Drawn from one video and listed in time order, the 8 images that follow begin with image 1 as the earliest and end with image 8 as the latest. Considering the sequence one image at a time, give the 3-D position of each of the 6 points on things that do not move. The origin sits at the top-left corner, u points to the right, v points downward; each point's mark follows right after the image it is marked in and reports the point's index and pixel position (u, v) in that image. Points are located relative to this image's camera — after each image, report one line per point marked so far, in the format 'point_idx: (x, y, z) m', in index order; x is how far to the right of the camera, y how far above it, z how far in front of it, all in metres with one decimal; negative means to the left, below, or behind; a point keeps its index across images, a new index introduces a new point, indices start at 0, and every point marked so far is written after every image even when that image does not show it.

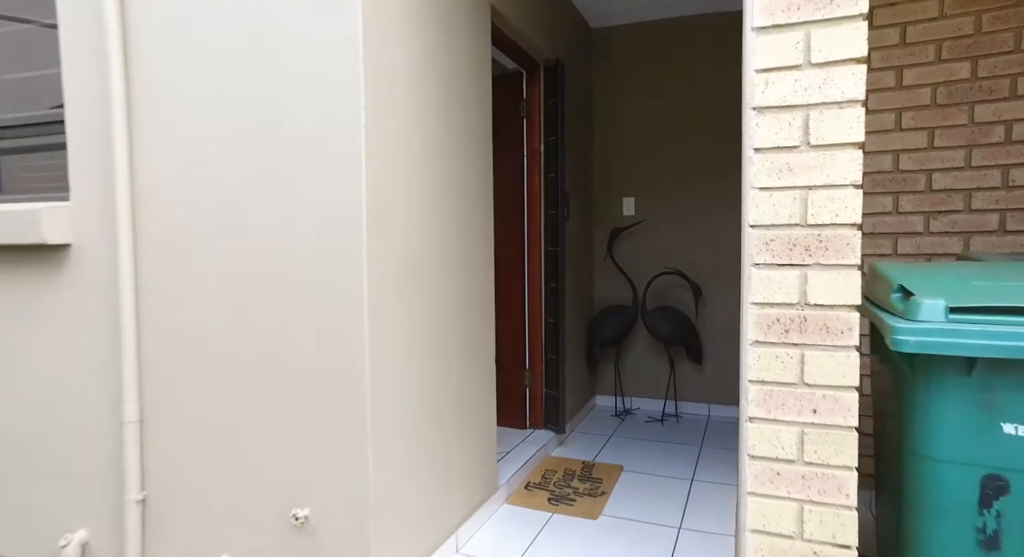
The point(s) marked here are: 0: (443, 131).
0: (-0.2, +0.6, +2.4) m
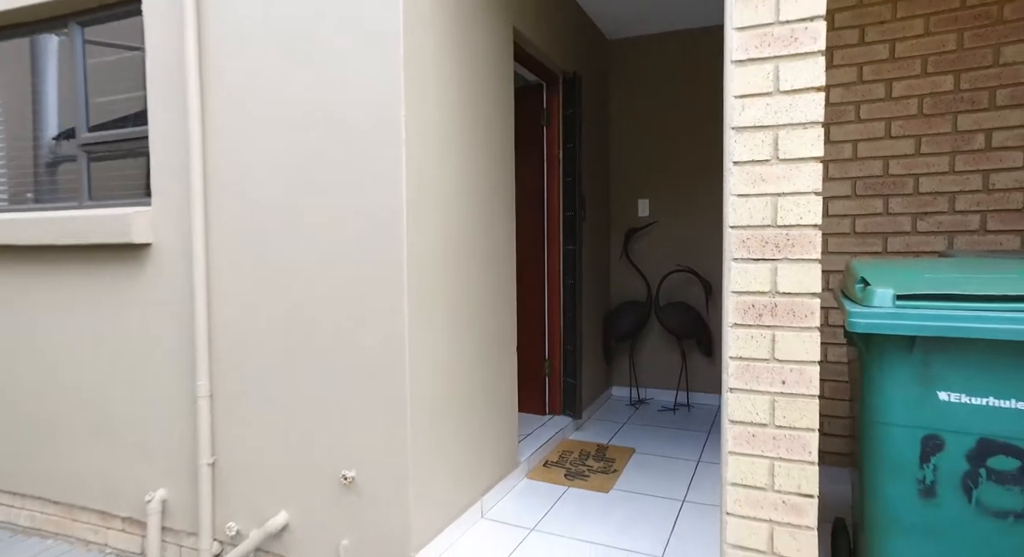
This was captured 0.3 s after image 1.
0: (-0.2, +0.6, +2.7) m
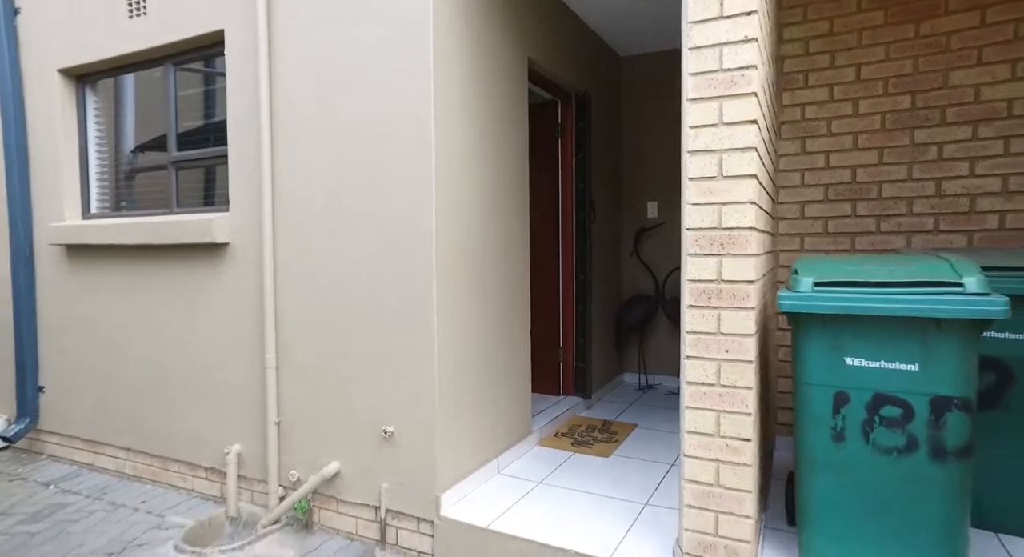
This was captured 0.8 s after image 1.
0: (-0.1, +0.6, +3.2) m
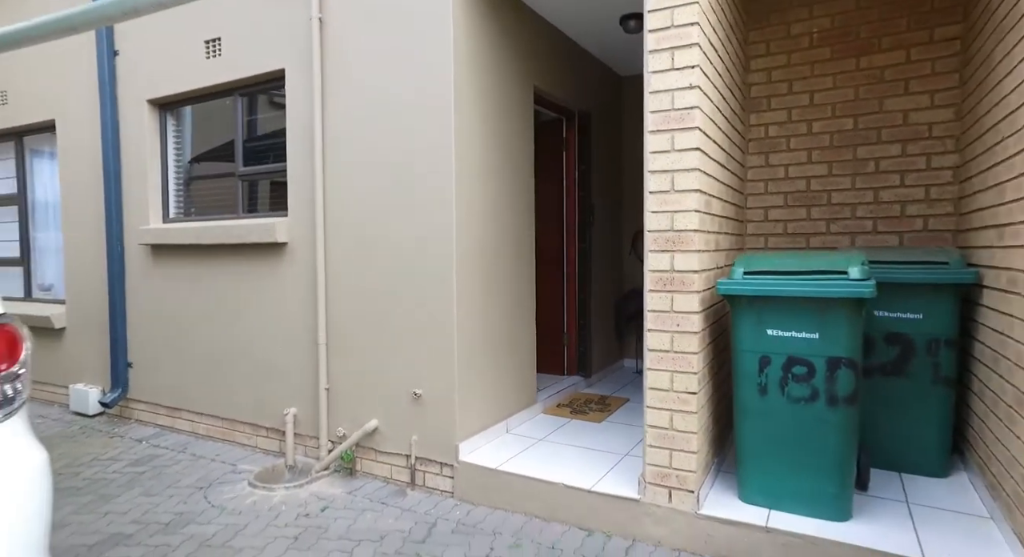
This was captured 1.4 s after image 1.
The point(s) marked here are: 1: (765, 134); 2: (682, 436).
0: (-0.1, +0.7, +3.9) m
1: (+1.7, +0.9, +3.9) m
2: (+0.8, -0.7, +2.7) m
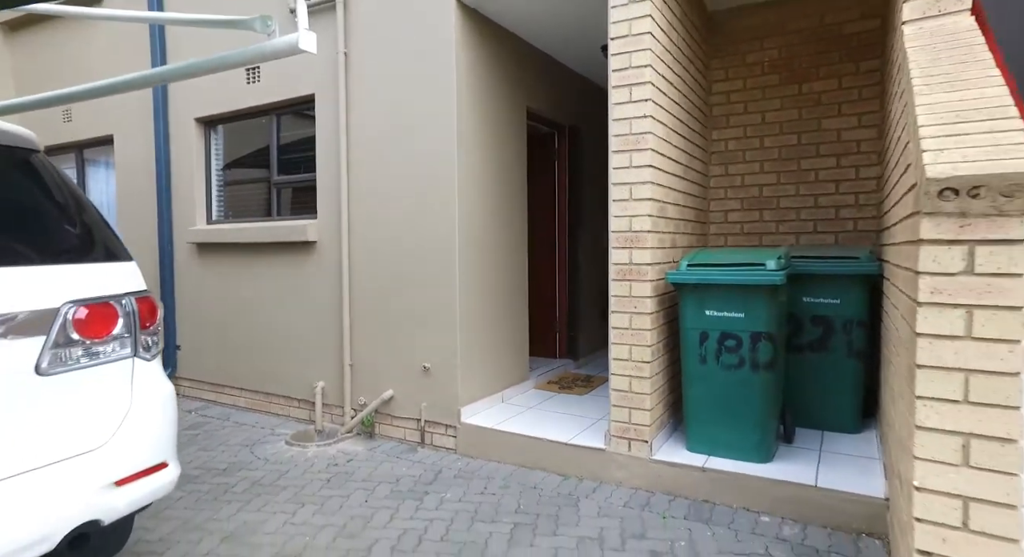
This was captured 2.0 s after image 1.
0: (-0.1, +0.7, +4.5) m
1: (+1.6, +1.0, +4.6) m
2: (+0.7, -0.7, +3.4) m
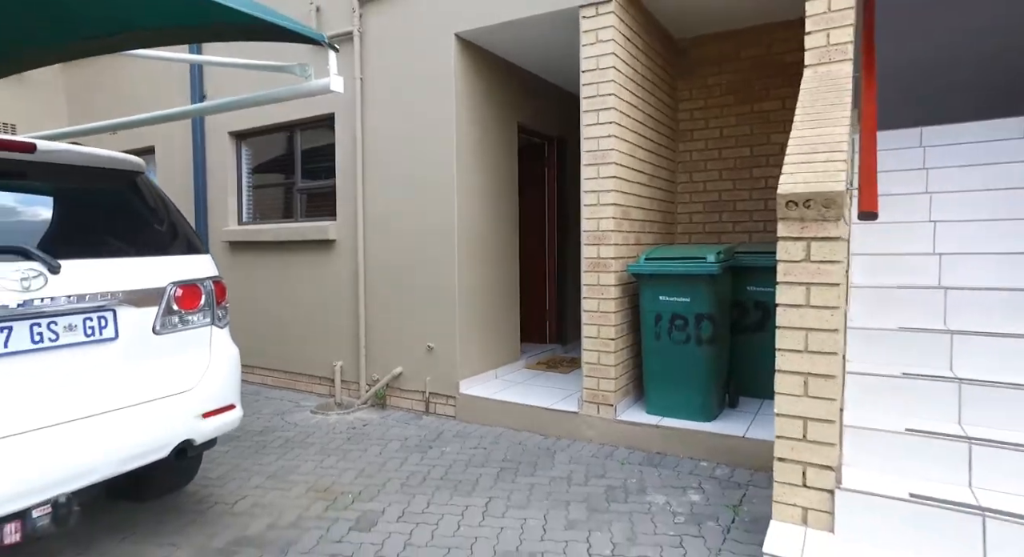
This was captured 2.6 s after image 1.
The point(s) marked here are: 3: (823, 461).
0: (-0.2, +0.8, +5.3) m
1: (+1.5, +1.1, +5.3) m
2: (+0.6, -0.6, +4.1) m
3: (+1.2, -0.7, +2.3) m
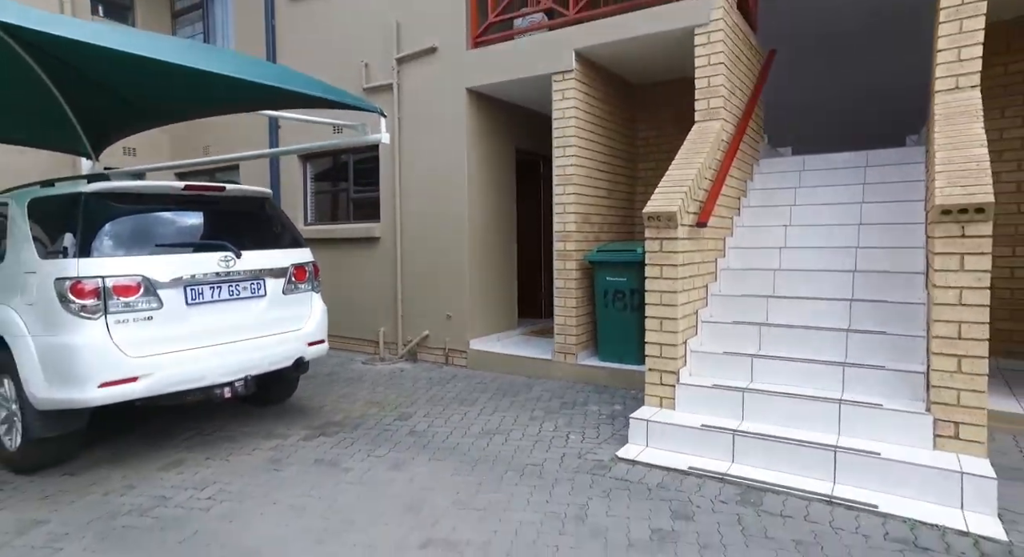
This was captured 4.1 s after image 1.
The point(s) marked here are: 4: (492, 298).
0: (-0.2, +0.9, +7.0) m
1: (+1.5, +1.2, +6.9) m
2: (+0.6, -0.5, +5.8) m
3: (+1.0, -0.6, +4.0) m
4: (-0.3, -0.2, +6.9) m
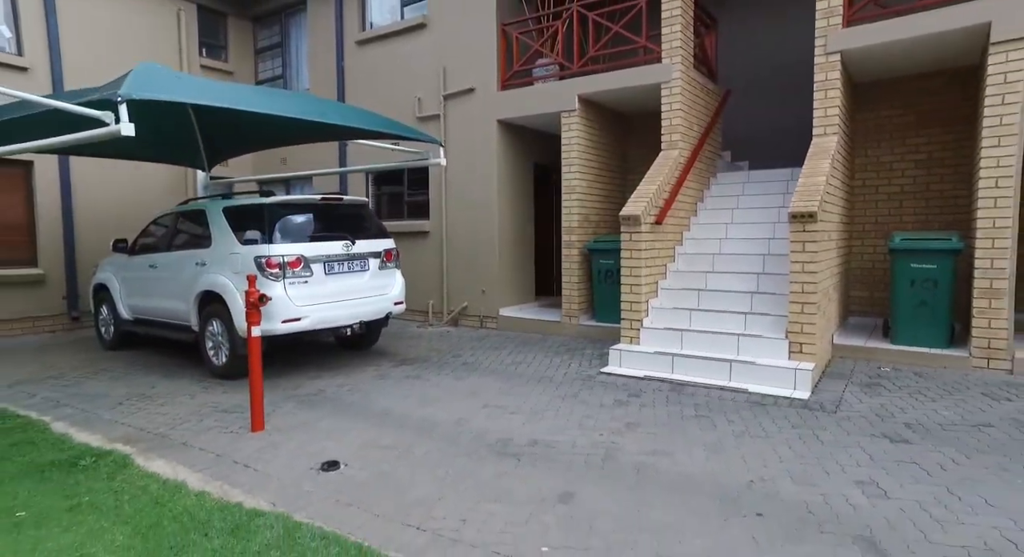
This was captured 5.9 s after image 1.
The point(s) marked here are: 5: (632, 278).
0: (+0.1, +1.2, +9.0) m
1: (+1.8, +1.4, +8.9) m
2: (+0.8, -0.3, +7.8) m
3: (+1.2, -0.4, +6.0) m
4: (0.0, 0.0, +9.0) m
5: (+1.2, 0.0, +6.0) m
